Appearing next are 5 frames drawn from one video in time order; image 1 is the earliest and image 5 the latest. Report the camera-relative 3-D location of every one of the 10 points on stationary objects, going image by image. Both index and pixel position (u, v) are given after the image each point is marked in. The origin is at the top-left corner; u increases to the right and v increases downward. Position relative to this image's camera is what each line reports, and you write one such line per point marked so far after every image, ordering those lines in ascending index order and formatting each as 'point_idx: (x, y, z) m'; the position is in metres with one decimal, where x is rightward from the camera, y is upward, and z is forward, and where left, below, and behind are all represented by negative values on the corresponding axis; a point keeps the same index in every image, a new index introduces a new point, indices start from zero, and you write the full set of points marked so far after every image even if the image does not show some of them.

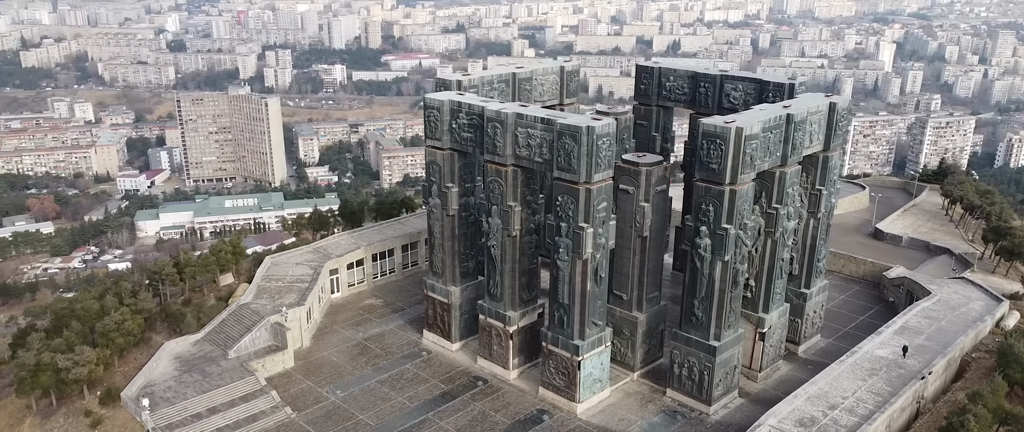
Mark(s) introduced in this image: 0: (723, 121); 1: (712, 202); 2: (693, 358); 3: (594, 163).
0: (+4.5, +2.0, +17.8) m
1: (+4.3, +0.3, +18.1) m
2: (+4.2, -3.3, +19.2) m
3: (+1.7, +1.1, +17.6) m
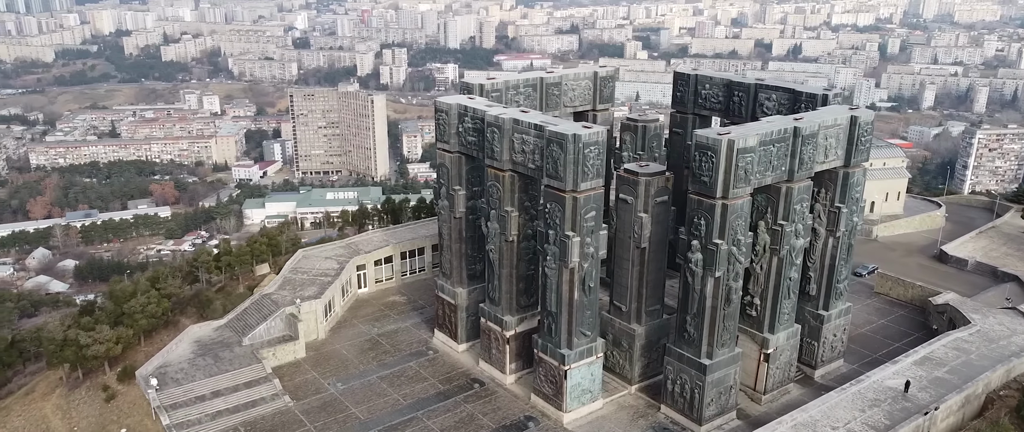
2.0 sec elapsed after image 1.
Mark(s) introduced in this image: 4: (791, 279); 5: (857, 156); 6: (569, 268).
0: (+4.2, +1.7, +17.2) m
1: (+4.0, 0.0, +17.5) m
2: (+3.9, -3.6, +18.7) m
3: (+1.4, +0.9, +17.4) m
4: (+6.5, -1.5, +19.3) m
5: (+8.2, +1.4, +19.6) m
6: (+1.2, -1.1, +18.1) m
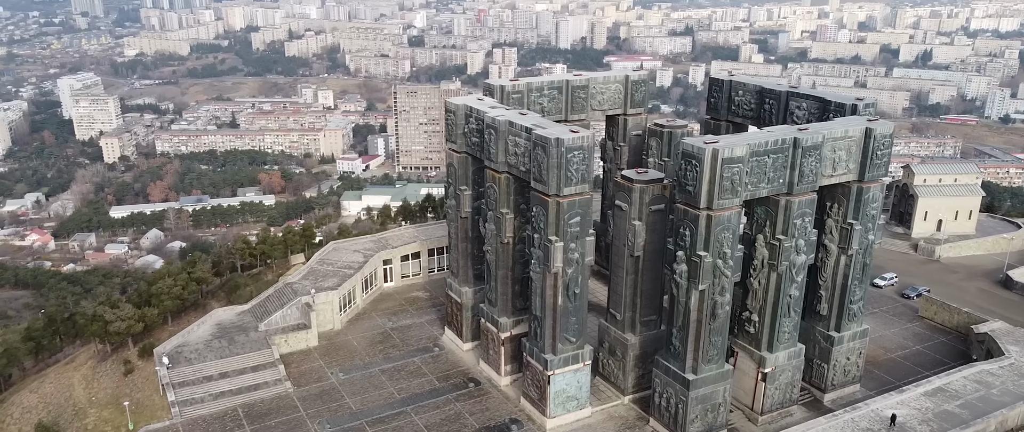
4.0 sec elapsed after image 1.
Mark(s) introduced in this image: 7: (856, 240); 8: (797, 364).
0: (+3.8, +1.5, +16.7) m
1: (+3.6, -0.2, +17.0) m
2: (+3.5, -3.8, +18.2) m
3: (+1.1, +0.8, +17.3) m
4: (+6.2, -1.8, +18.5) m
5: (+8.0, +1.0, +18.5) m
6: (+0.9, -1.2, +17.9) m
7: (+7.8, -0.5, +19.0) m
8: (+6.6, -3.4, +19.2) m
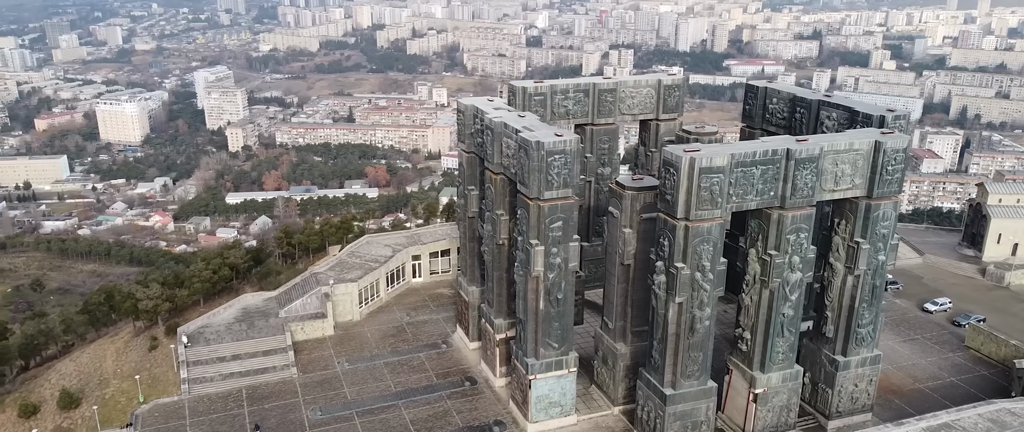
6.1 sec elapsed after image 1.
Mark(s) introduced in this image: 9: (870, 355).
0: (+3.4, +1.3, +16.2) m
1: (+3.1, -0.4, +16.5) m
2: (+3.0, -4.0, +17.7) m
3: (+0.7, +0.7, +17.1) m
4: (+5.8, -2.1, +17.6) m
5: (+7.7, +0.6, +17.4) m
6: (+0.5, -1.3, +17.8) m
7: (+7.5, -0.9, +17.9) m
8: (+6.2, -3.7, +18.3) m
9: (+8.1, -3.1, +18.8) m
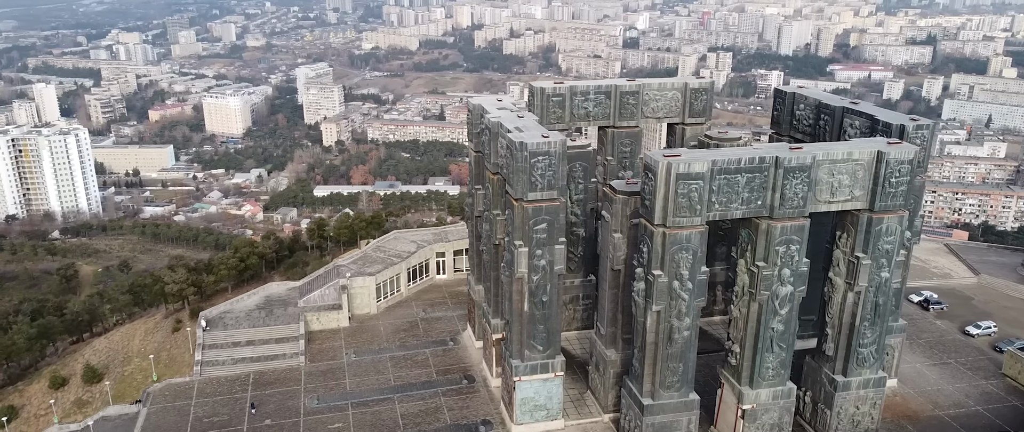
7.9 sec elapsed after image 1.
0: (+2.9, +1.2, +15.7) m
1: (+2.6, -0.5, +16.1) m
2: (+2.5, -4.1, +17.3) m
3: (+0.3, +0.7, +17.0) m
4: (+5.3, -2.3, +16.9) m
5: (+7.4, +0.3, +16.5) m
6: (+0.1, -1.3, +17.7) m
7: (+7.1, -1.2, +17.0) m
8: (+5.8, -4.0, +17.5) m
9: (+7.7, -3.4, +17.8) m
